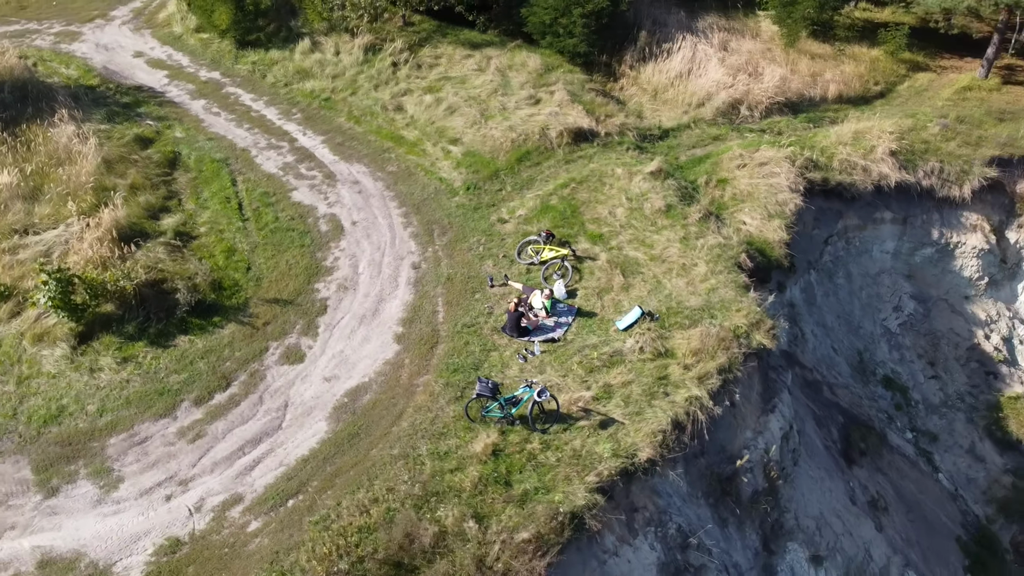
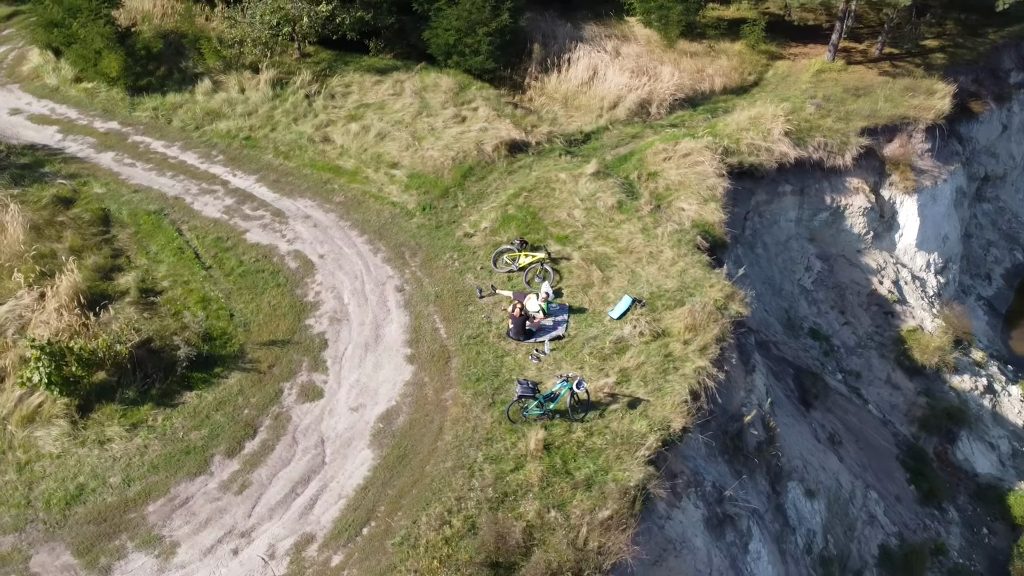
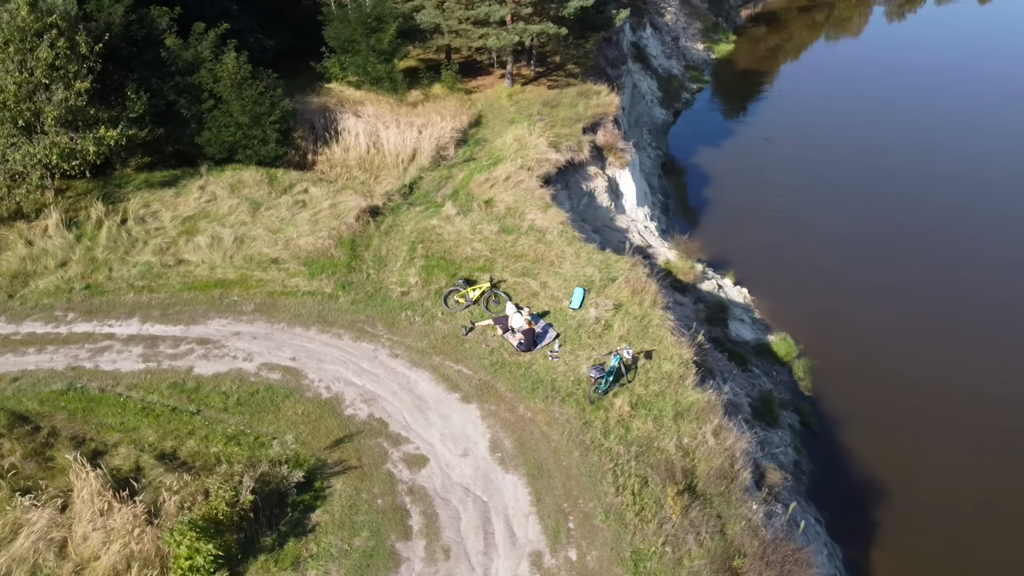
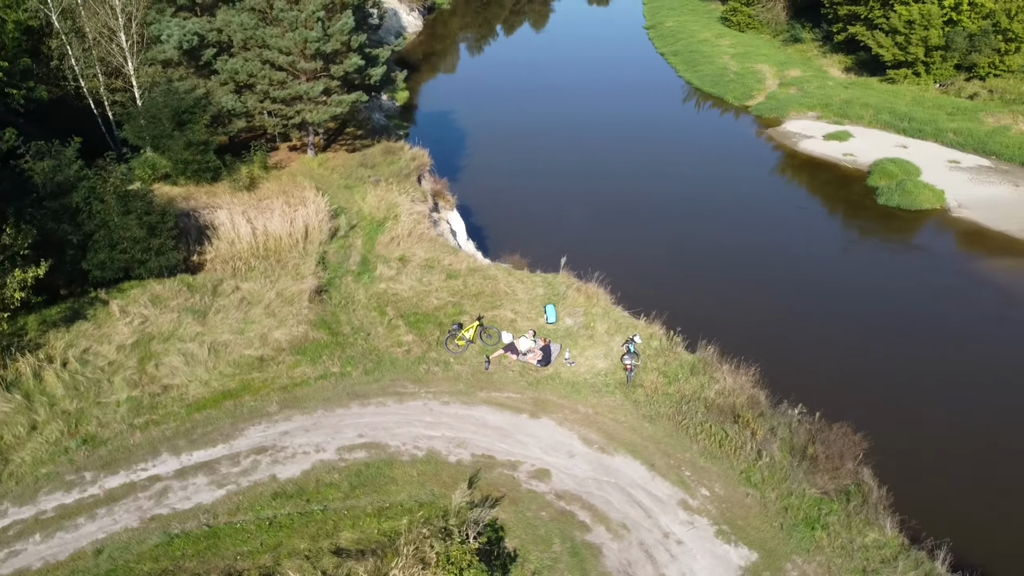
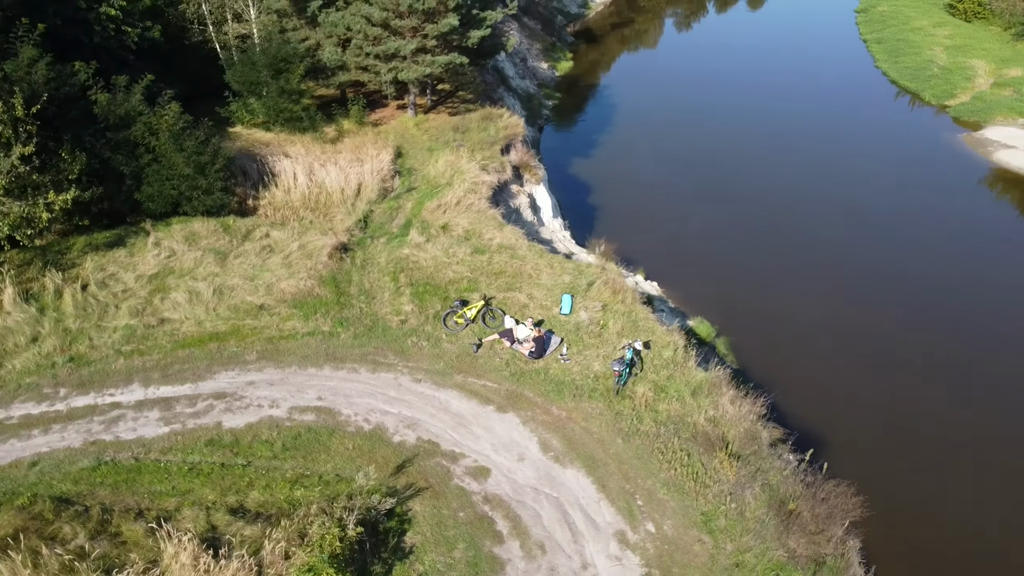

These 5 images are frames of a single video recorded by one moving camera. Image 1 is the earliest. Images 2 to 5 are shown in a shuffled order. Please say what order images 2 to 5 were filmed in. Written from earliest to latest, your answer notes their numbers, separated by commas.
2, 3, 5, 4
